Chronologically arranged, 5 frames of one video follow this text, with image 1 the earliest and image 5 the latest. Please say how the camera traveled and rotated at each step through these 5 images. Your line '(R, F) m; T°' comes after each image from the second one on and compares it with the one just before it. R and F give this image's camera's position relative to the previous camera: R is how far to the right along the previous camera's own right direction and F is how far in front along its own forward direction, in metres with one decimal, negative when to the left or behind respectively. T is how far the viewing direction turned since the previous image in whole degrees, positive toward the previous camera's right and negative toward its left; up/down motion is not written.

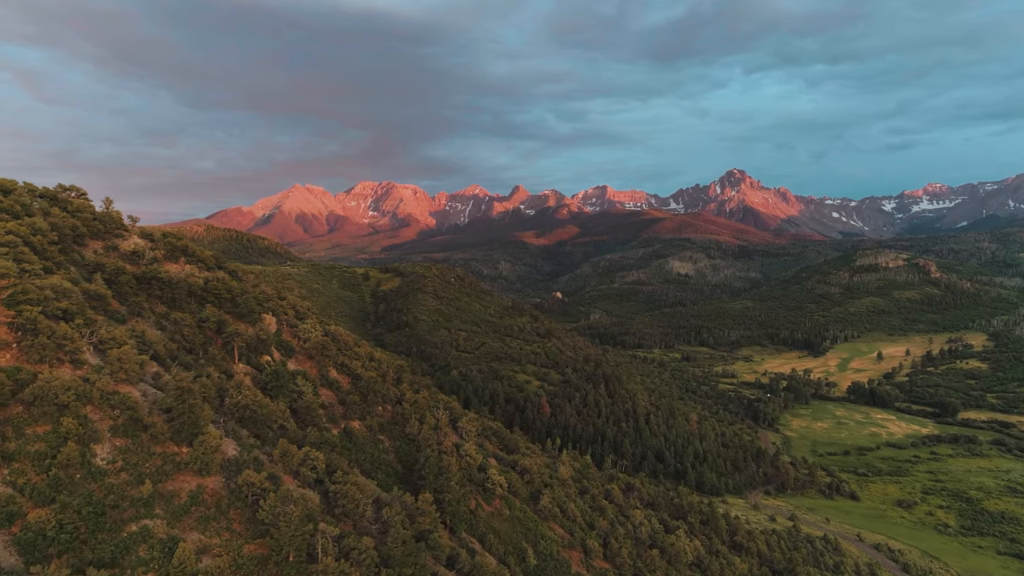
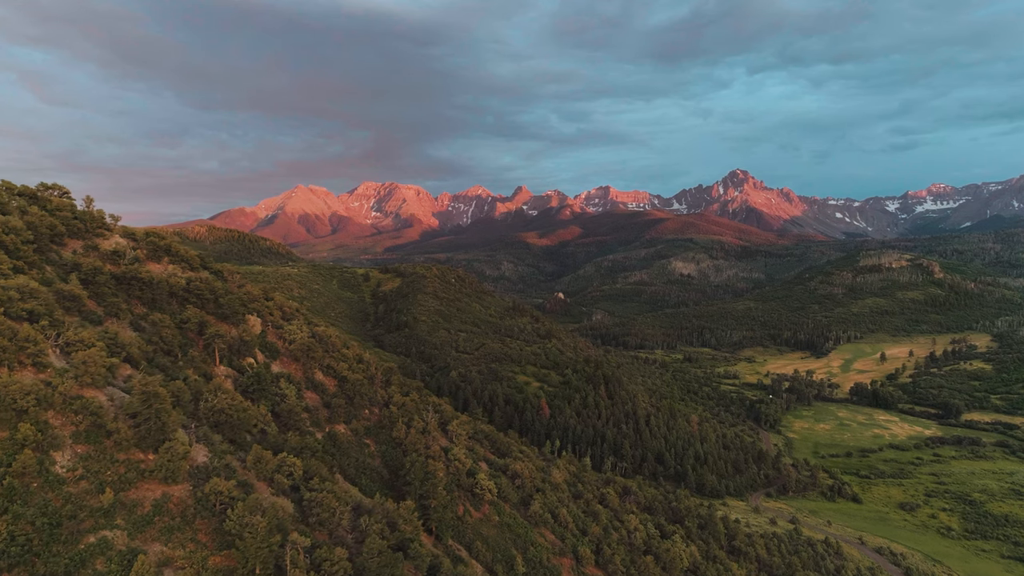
(+0.9, +0.8) m; 0°
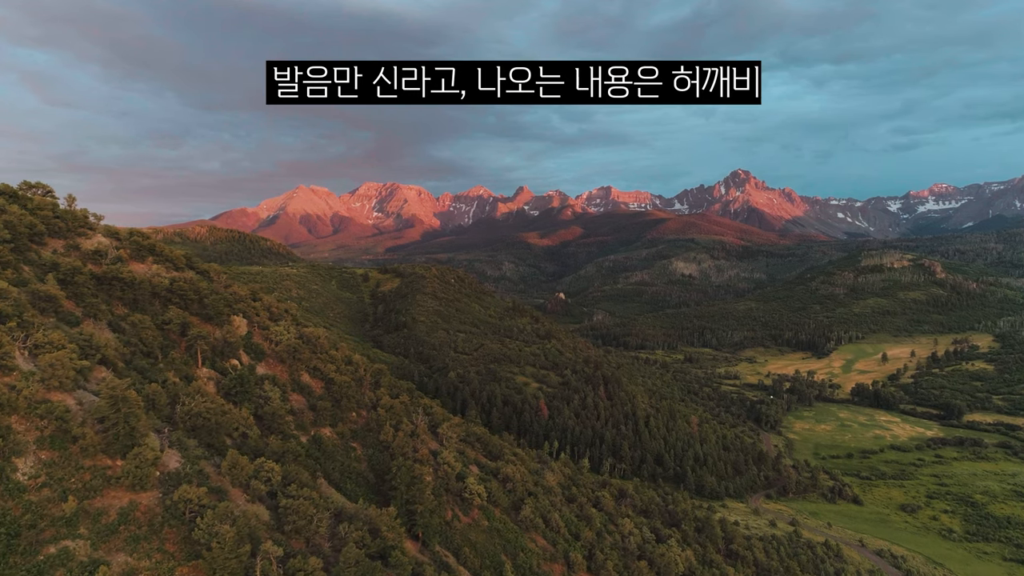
(+0.8, +0.7) m; 0°
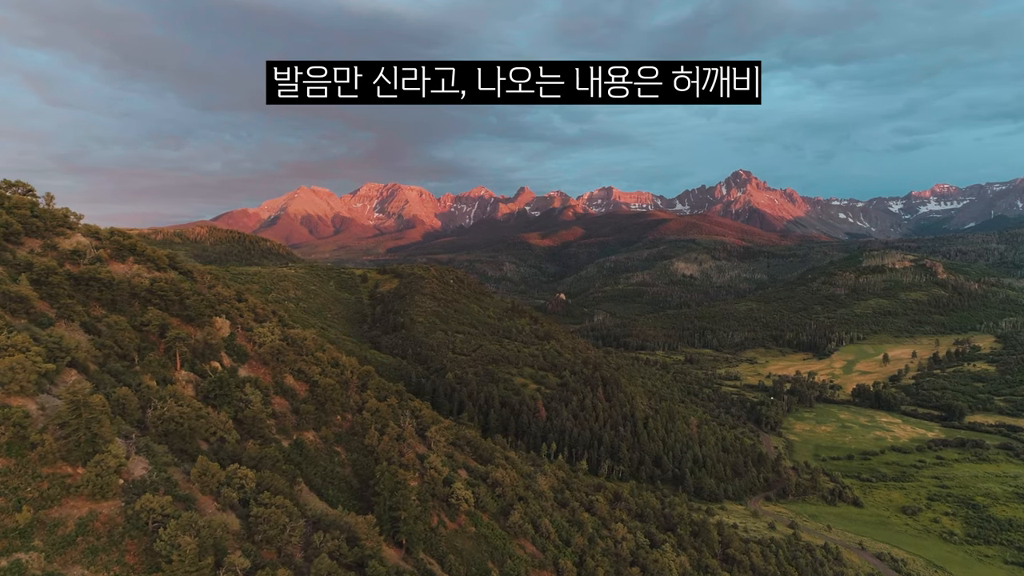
(+0.9, +0.7) m; 0°
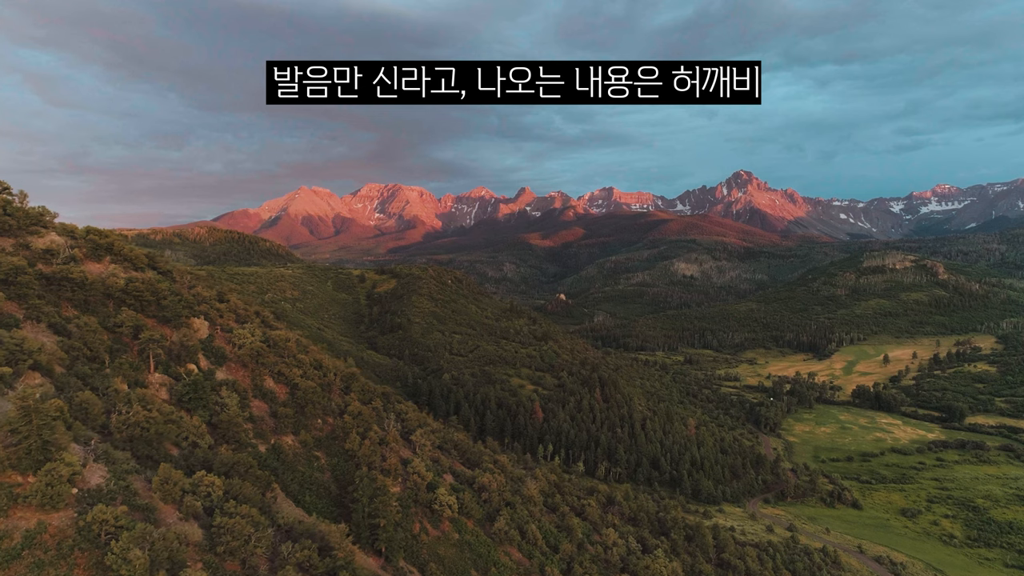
(+1.0, +0.8) m; 0°
